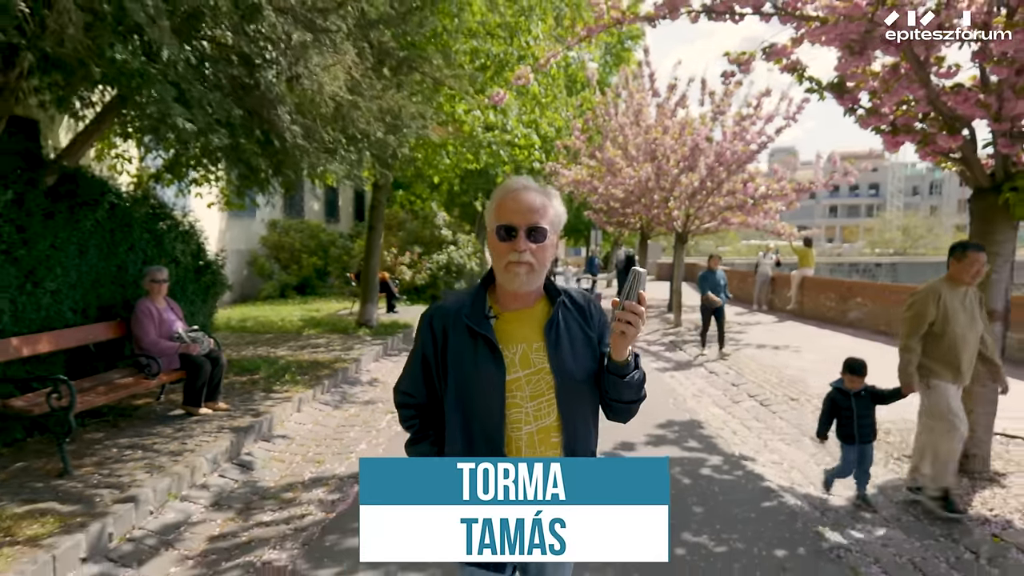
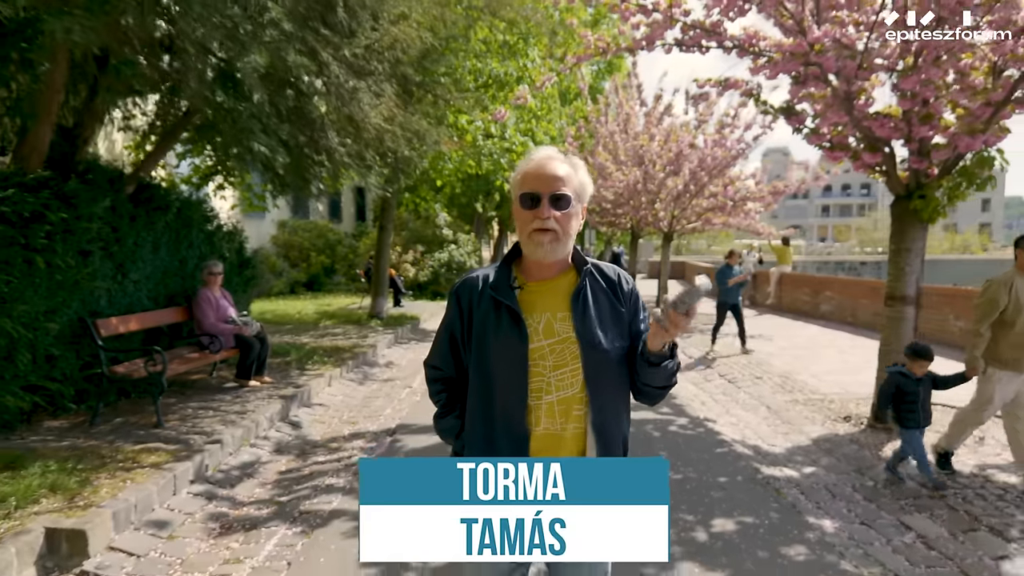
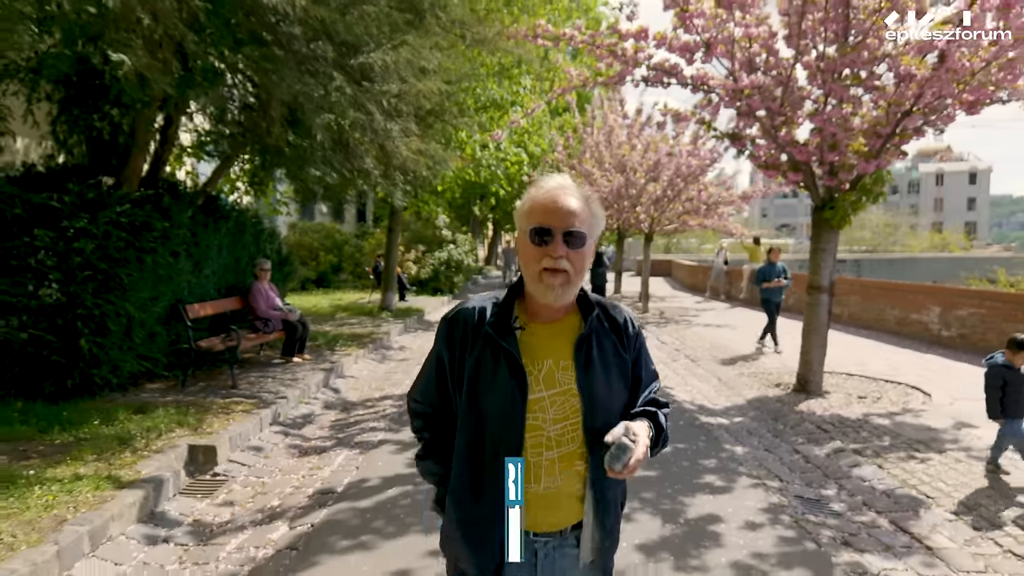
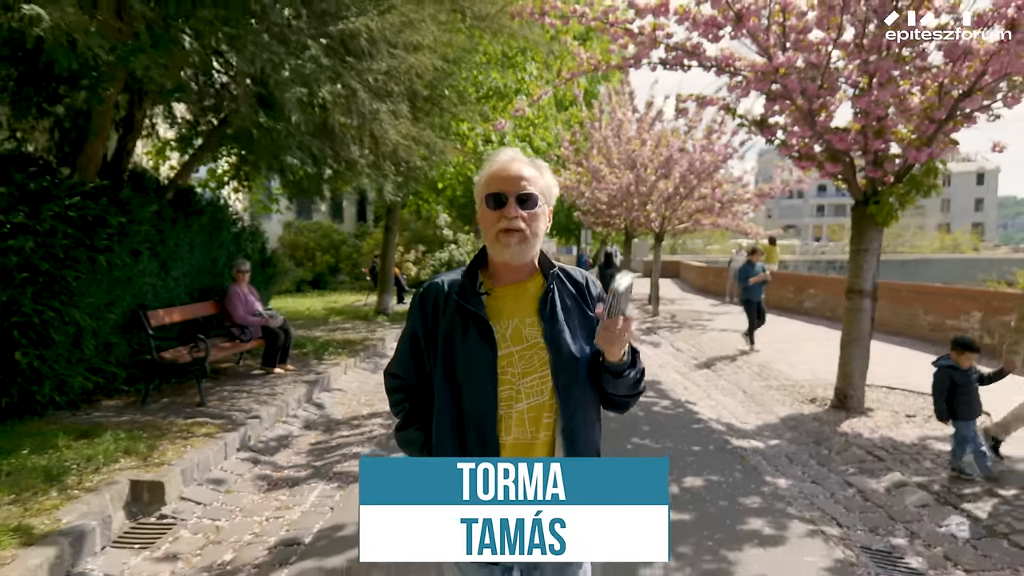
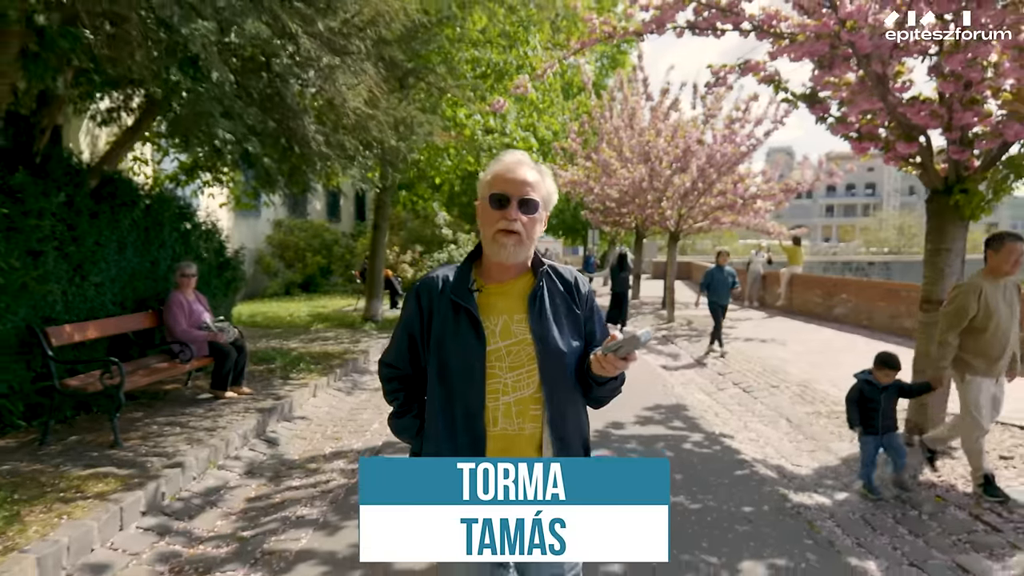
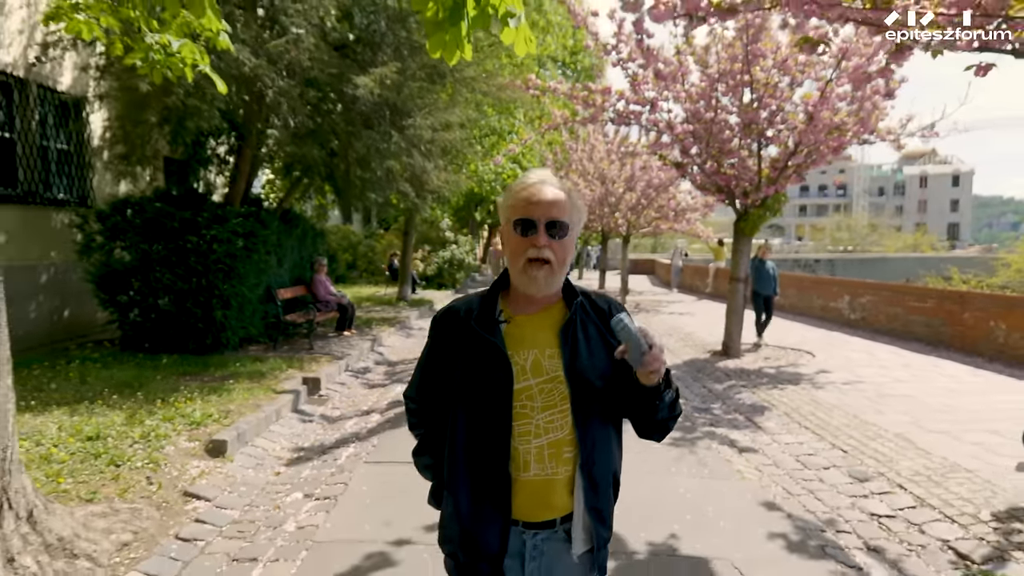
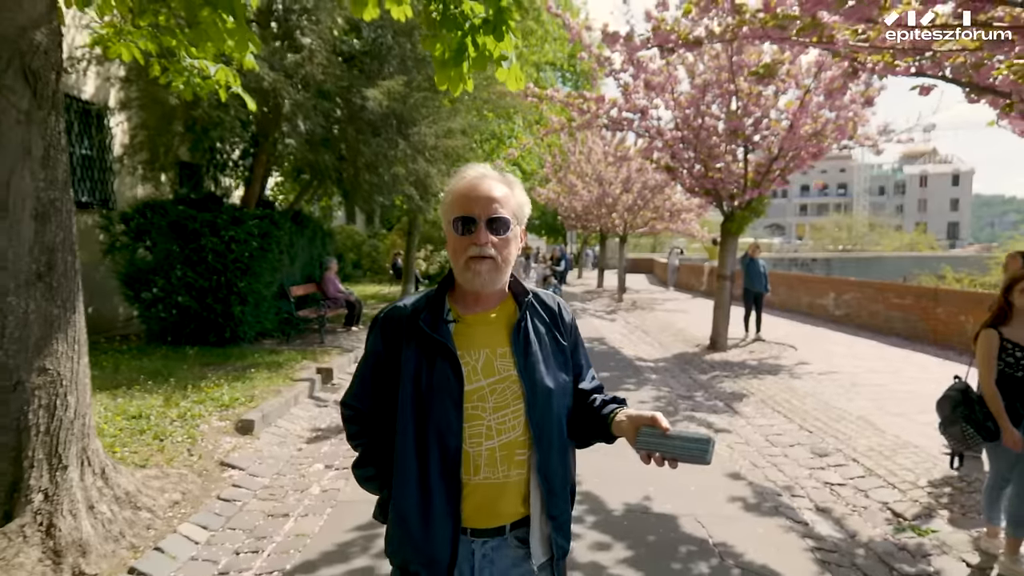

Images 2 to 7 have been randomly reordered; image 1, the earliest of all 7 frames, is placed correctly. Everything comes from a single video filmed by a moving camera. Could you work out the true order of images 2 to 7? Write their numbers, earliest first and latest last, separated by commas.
5, 2, 4, 3, 6, 7
